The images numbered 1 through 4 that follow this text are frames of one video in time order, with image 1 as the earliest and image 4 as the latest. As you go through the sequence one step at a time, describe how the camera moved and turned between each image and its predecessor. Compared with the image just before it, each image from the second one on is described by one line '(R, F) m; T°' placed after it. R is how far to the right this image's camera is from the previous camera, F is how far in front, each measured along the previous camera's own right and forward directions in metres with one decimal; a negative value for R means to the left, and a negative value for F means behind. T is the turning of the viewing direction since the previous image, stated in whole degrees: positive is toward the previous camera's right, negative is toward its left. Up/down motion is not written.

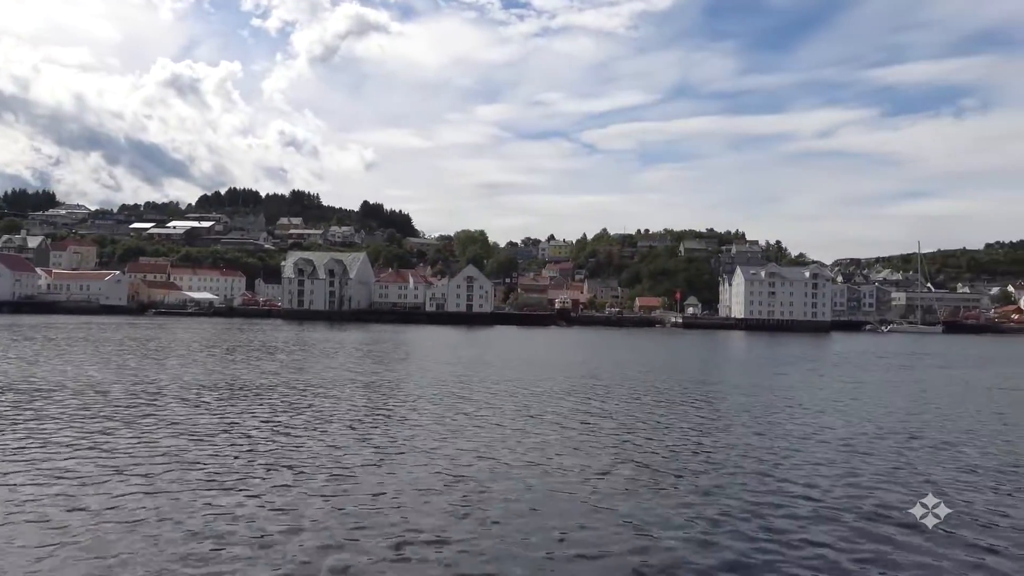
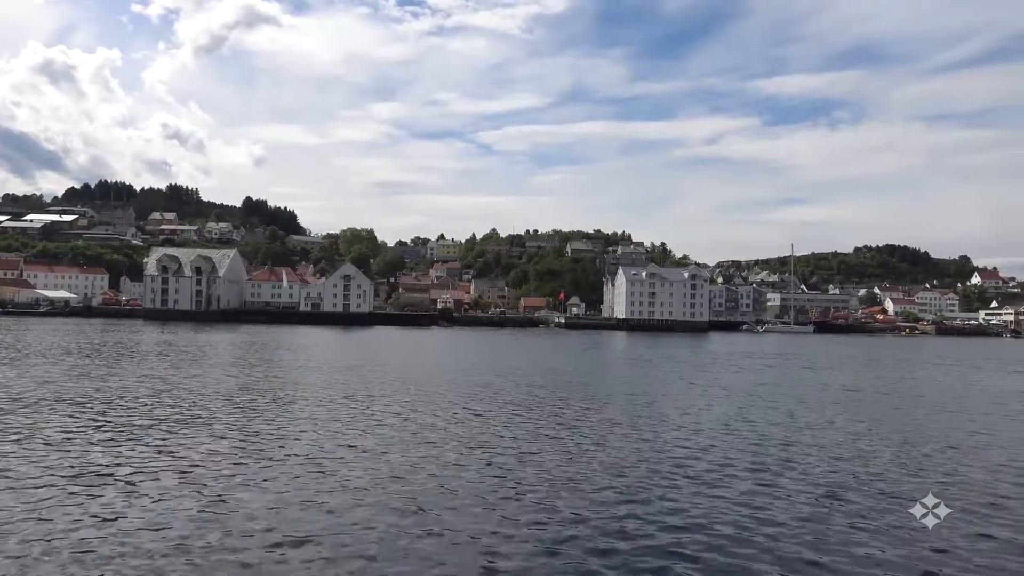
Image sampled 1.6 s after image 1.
(+1.1, +1.6) m; +7°
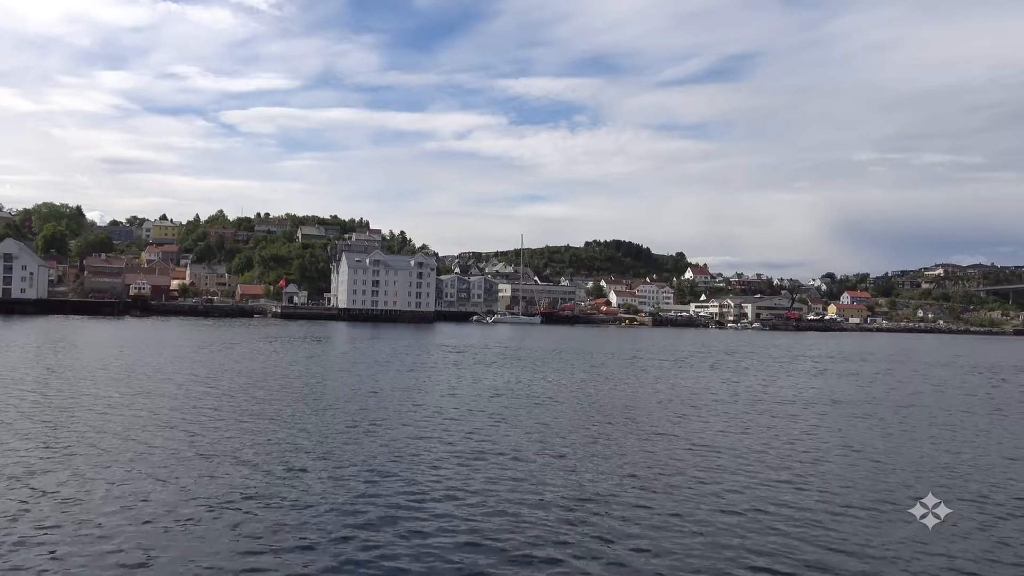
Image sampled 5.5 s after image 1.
(+2.6, +3.9) m; +17°
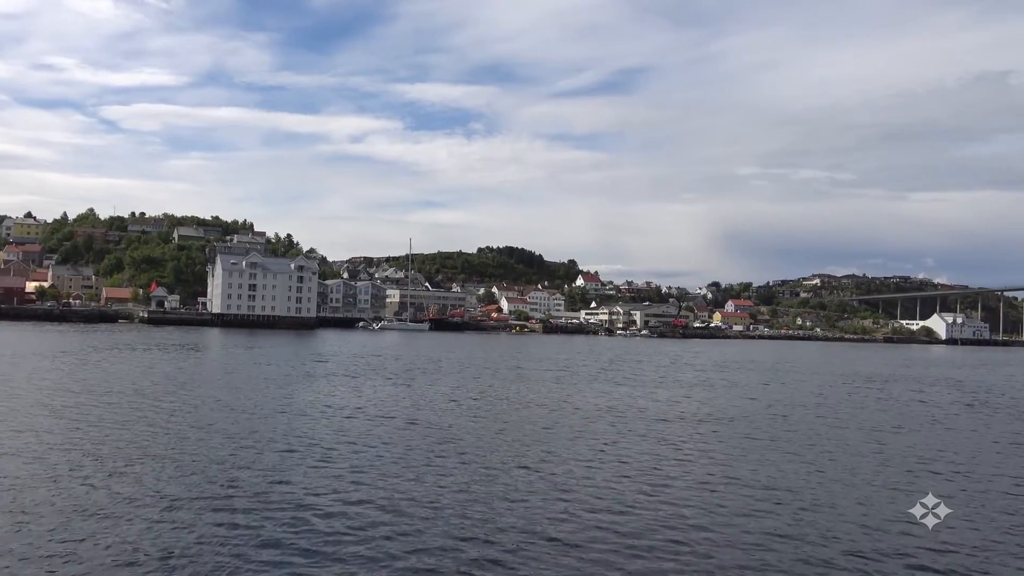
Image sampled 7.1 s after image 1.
(+0.6, +1.6) m; +7°
